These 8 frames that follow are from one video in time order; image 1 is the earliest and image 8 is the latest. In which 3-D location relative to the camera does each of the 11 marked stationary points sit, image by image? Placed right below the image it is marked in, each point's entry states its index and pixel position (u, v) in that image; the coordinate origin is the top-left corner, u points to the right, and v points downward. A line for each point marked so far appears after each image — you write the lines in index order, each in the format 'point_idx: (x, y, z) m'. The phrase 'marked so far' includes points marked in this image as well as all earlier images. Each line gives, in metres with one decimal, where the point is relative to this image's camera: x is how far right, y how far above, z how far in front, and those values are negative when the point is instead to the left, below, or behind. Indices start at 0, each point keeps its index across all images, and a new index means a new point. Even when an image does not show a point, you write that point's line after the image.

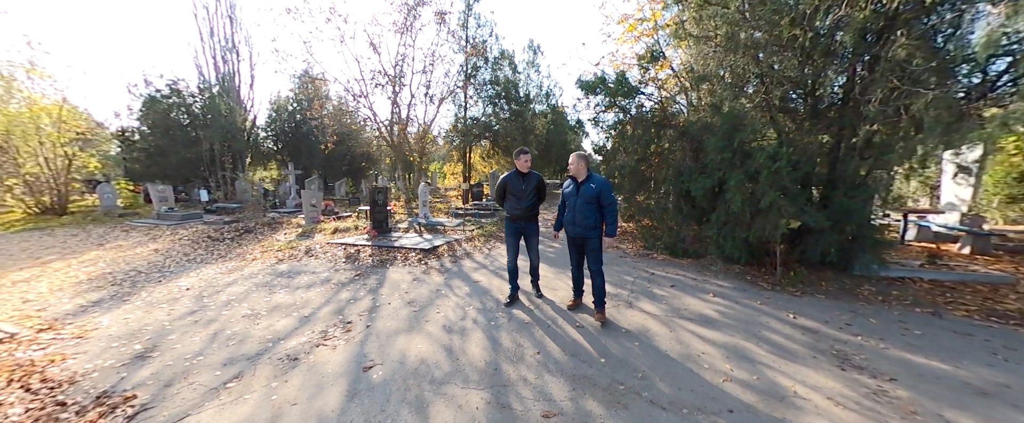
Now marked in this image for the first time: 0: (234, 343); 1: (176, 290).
0: (-2.7, -1.3, +3.0) m
1: (-4.5, -1.0, +4.2) m
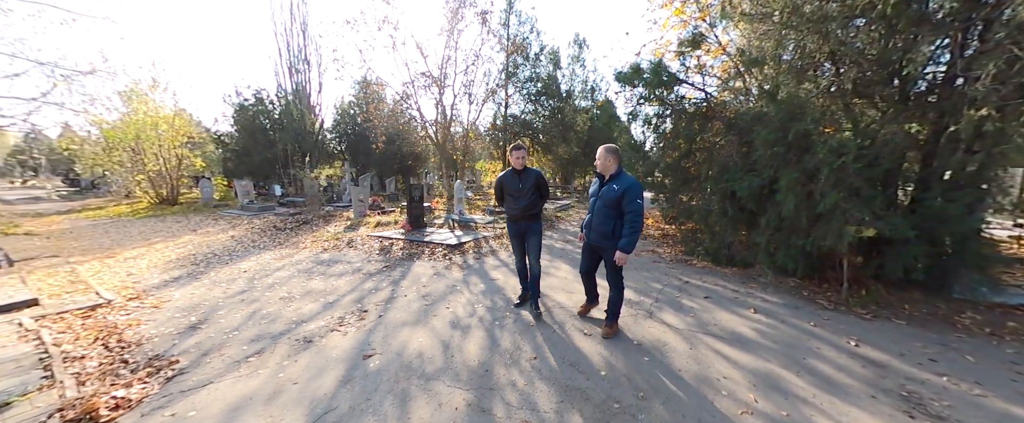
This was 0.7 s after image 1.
0: (-2.6, -1.2, +3.4) m
1: (-4.2, -0.9, +4.8) m
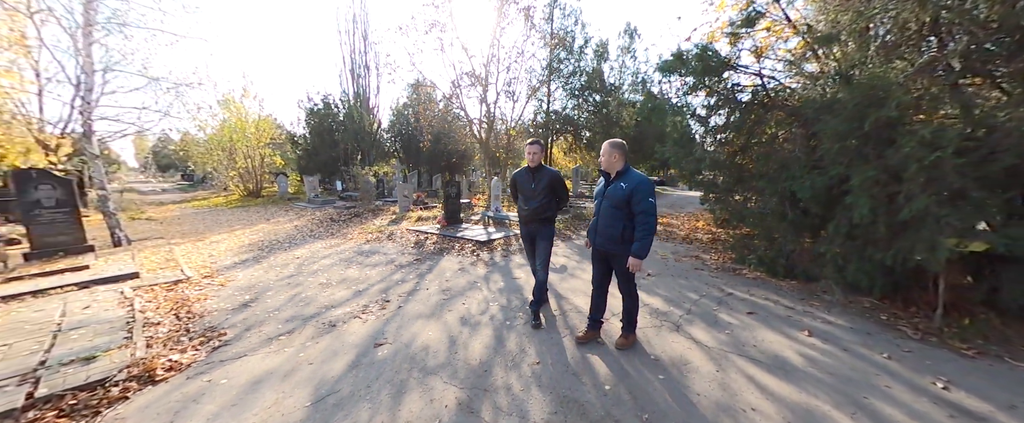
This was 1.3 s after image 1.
0: (-2.5, -1.1, +3.7) m
1: (-3.8, -0.8, +5.4) m
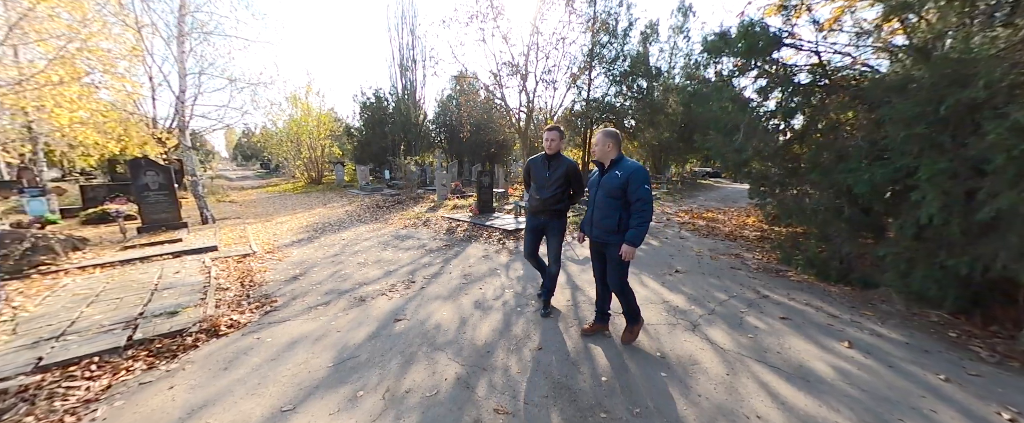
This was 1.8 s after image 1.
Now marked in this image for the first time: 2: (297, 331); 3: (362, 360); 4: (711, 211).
0: (-2.3, -0.9, +4.2) m
1: (-3.3, -0.5, +6.0) m
2: (-2.0, -1.1, +3.0) m
3: (-1.2, -1.2, +2.6) m
4: (+5.8, 0.0, +9.4) m
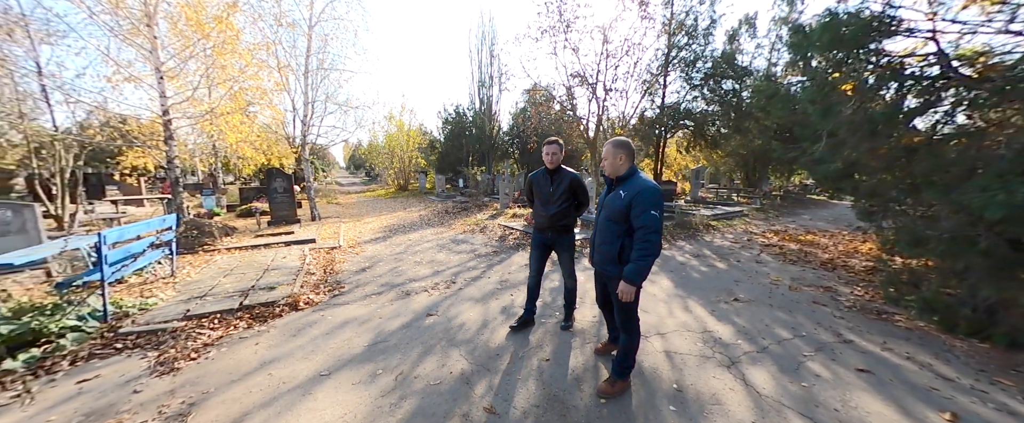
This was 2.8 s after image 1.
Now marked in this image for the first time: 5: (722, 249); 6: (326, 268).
0: (-1.8, -1.0, +4.8) m
1: (-2.3, -0.6, +6.8) m
2: (-1.8, -1.1, +3.6) m
3: (-1.1, -1.2, +3.0) m
4: (+7.4, -0.6, +7.9) m
5: (+4.4, -0.8, +6.7) m
6: (-2.9, -0.9, +5.0) m
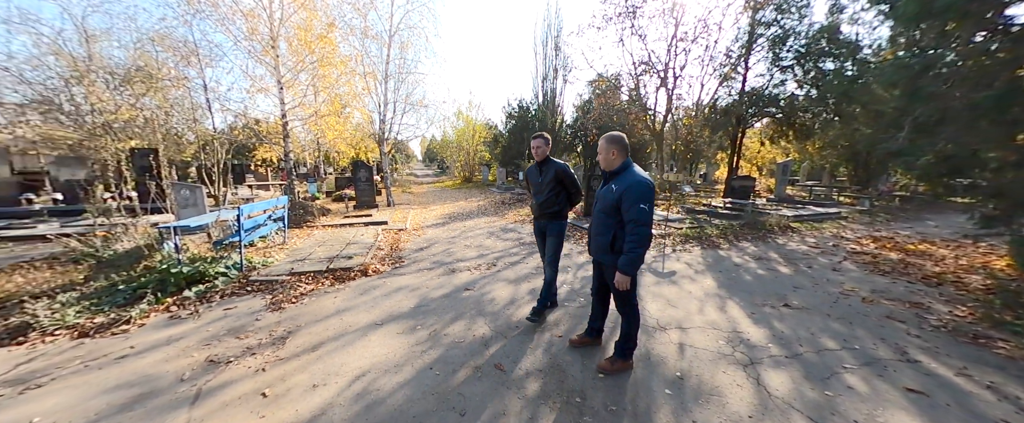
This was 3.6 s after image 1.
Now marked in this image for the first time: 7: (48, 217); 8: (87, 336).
0: (-1.1, -0.8, +5.4) m
1: (-1.2, -0.3, +7.5) m
2: (-1.4, -0.9, +4.3) m
3: (-0.9, -1.1, +3.5) m
4: (+8.5, -0.7, +6.5) m
5: (+5.3, -0.8, +6.0) m
6: (-2.2, -0.6, +5.9) m
7: (-12.7, -0.1, +8.7) m
8: (-3.9, -1.1, +2.9) m
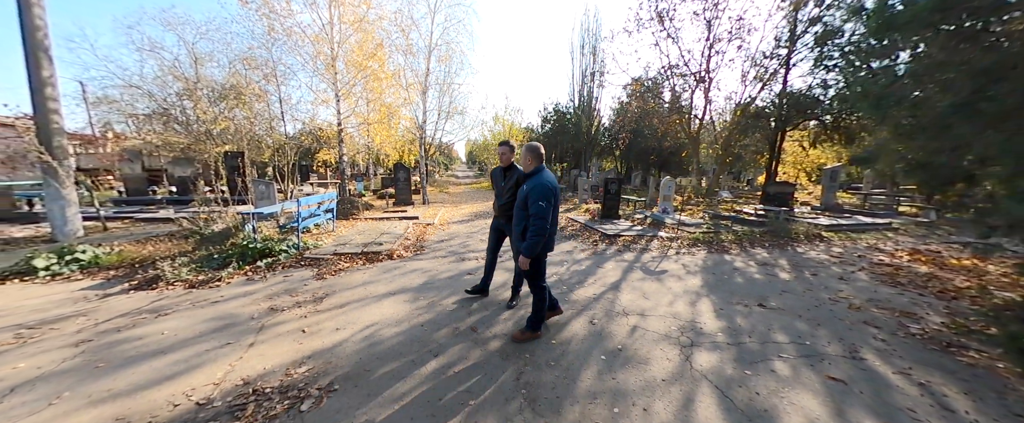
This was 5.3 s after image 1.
0: (-1.0, -0.7, +6.2) m
1: (-0.8, -0.3, +8.3) m
2: (-1.5, -0.9, +5.1) m
3: (-1.0, -1.0, +4.3) m
4: (+8.7, -0.9, +6.0) m
5: (+5.5, -0.9, +5.9) m
6: (-2.0, -0.6, +6.8) m
7: (-12.0, +0.2, +11.0) m
8: (-4.1, -1.0, +4.1) m
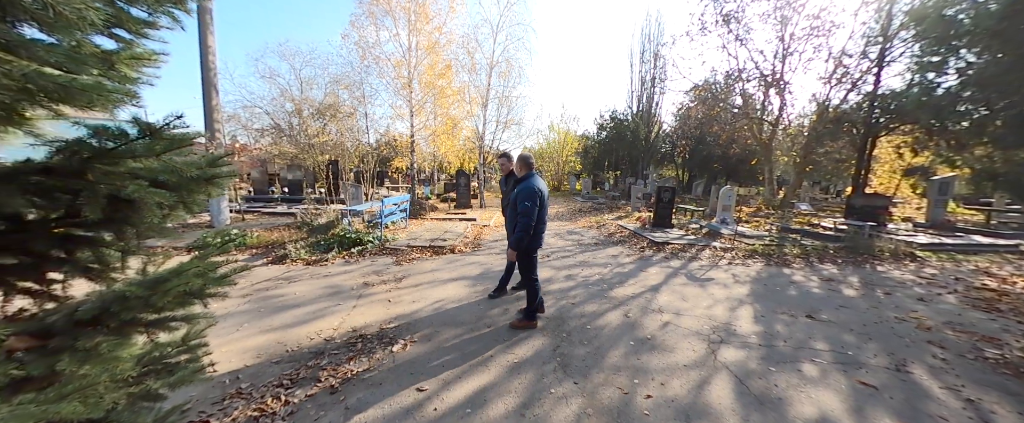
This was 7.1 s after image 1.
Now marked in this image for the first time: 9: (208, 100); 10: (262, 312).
0: (0.0, -0.8, +6.8) m
1: (+0.6, -0.4, +8.9) m
2: (-0.6, -0.9, +5.8) m
3: (-0.3, -1.0, +5.0) m
4: (+9.5, -1.2, +4.9) m
5: (+6.3, -1.2, +5.4) m
6: (-0.8, -0.6, +7.6) m
7: (-9.9, +0.4, +13.5) m
8: (-3.4, -0.9, +5.3) m
9: (-8.1, +3.0, +8.5) m
10: (-2.9, -1.2, +3.6) m
